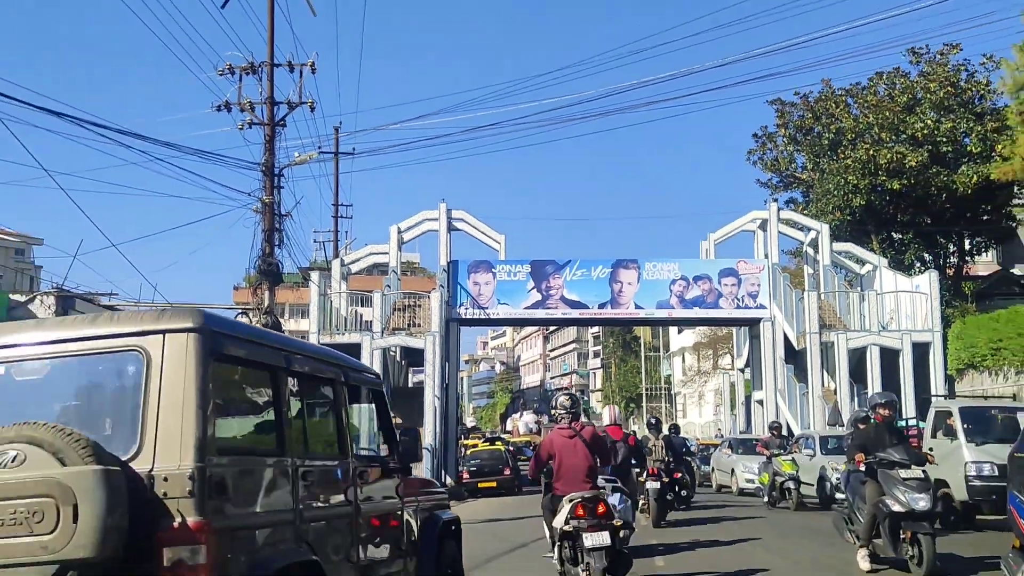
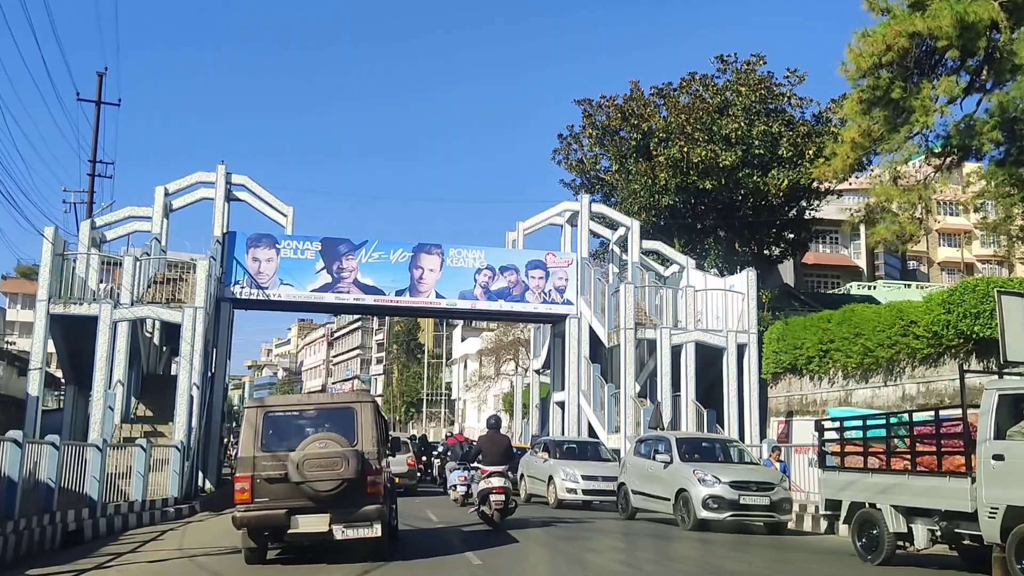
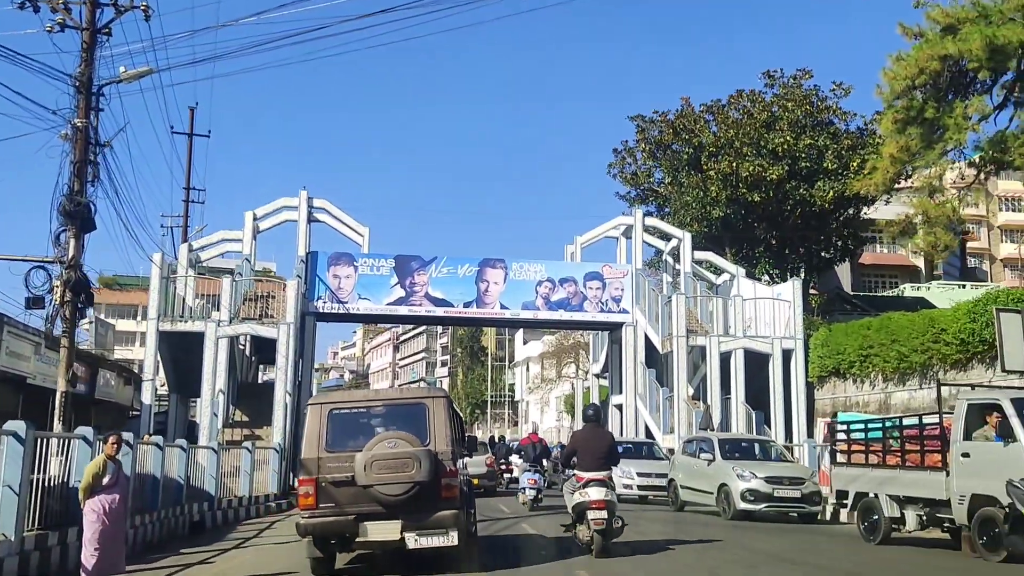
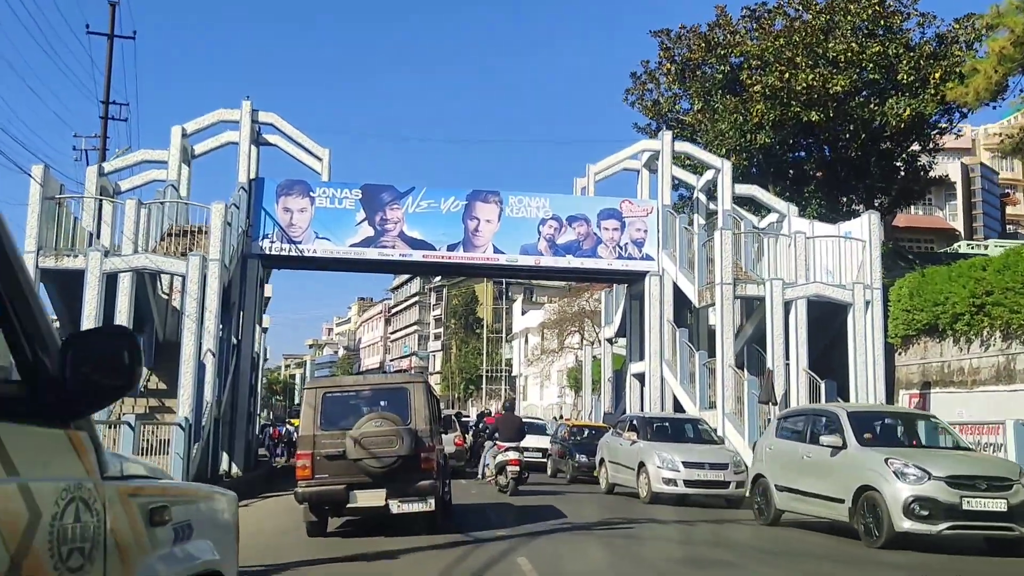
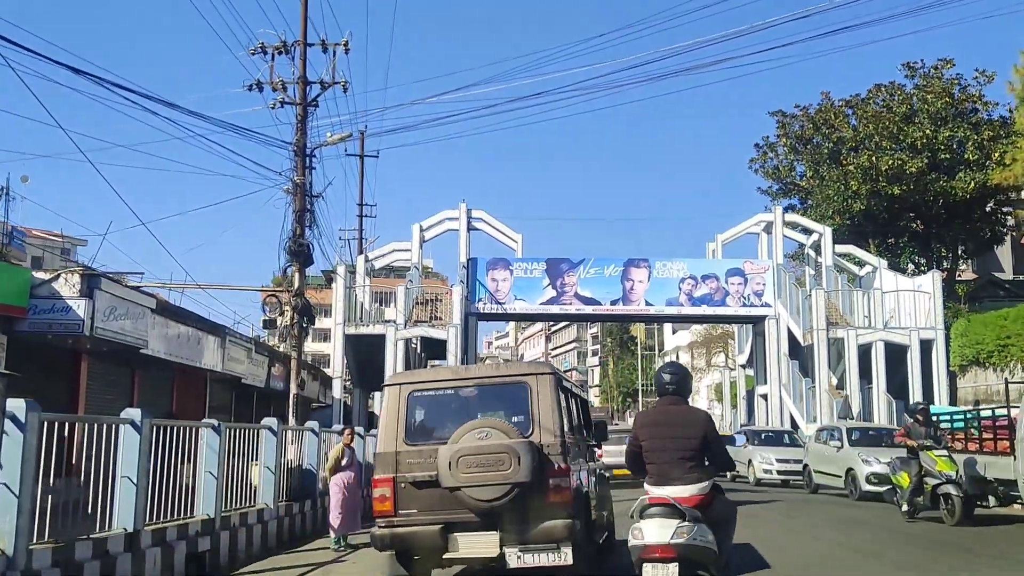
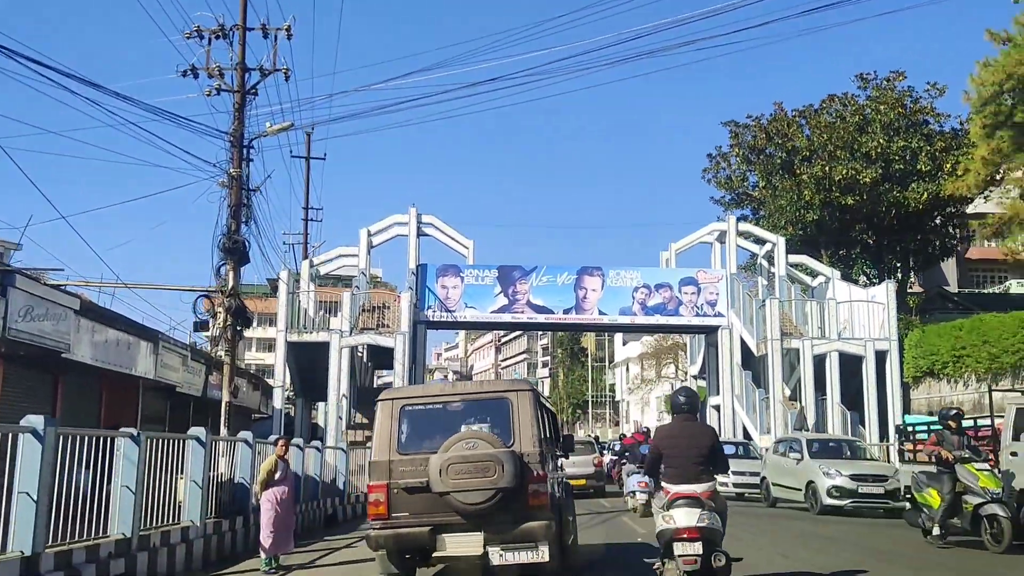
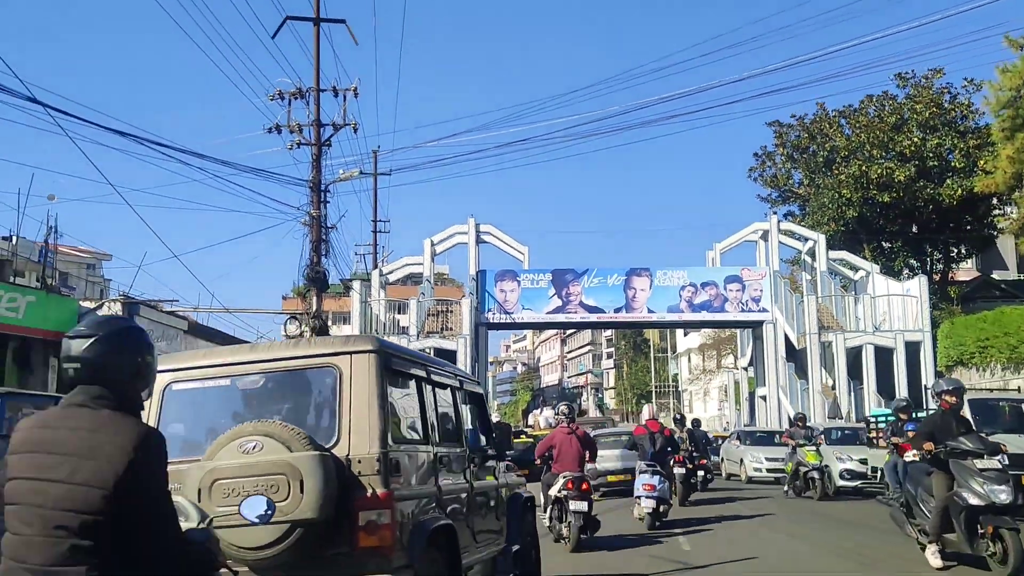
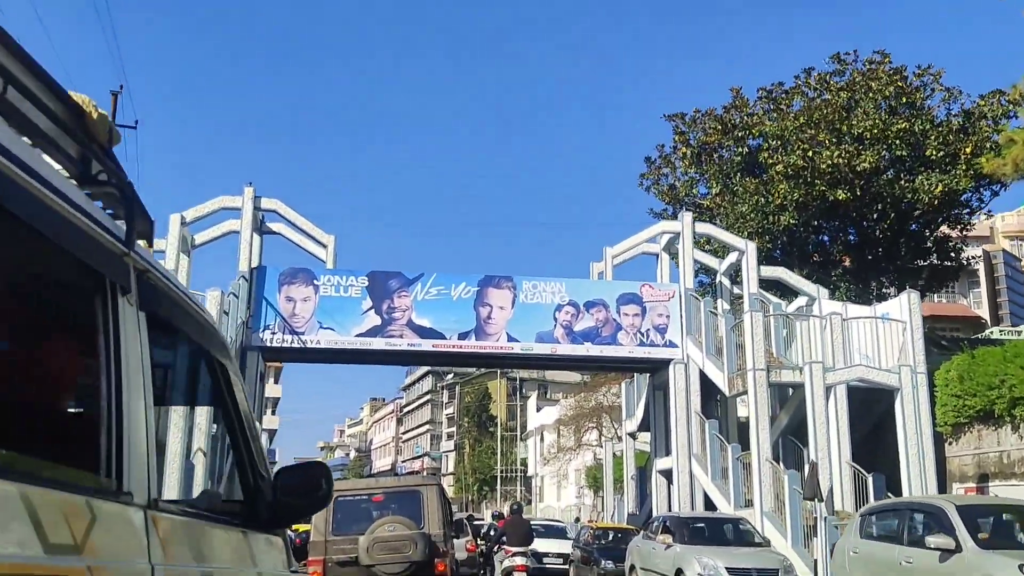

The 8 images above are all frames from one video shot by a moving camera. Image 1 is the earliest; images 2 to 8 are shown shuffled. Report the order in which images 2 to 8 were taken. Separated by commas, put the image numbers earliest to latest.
7, 5, 6, 3, 2, 4, 8
